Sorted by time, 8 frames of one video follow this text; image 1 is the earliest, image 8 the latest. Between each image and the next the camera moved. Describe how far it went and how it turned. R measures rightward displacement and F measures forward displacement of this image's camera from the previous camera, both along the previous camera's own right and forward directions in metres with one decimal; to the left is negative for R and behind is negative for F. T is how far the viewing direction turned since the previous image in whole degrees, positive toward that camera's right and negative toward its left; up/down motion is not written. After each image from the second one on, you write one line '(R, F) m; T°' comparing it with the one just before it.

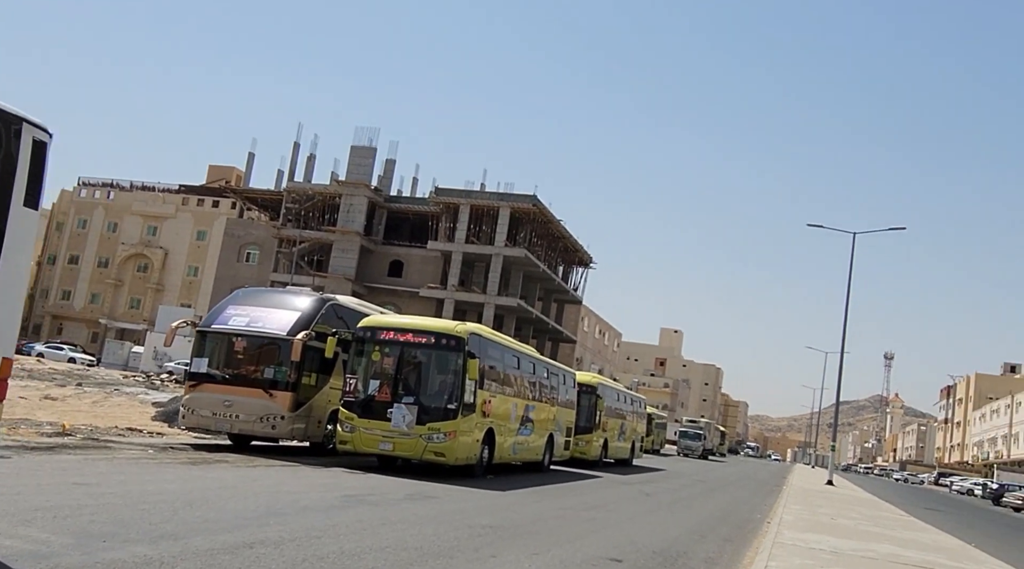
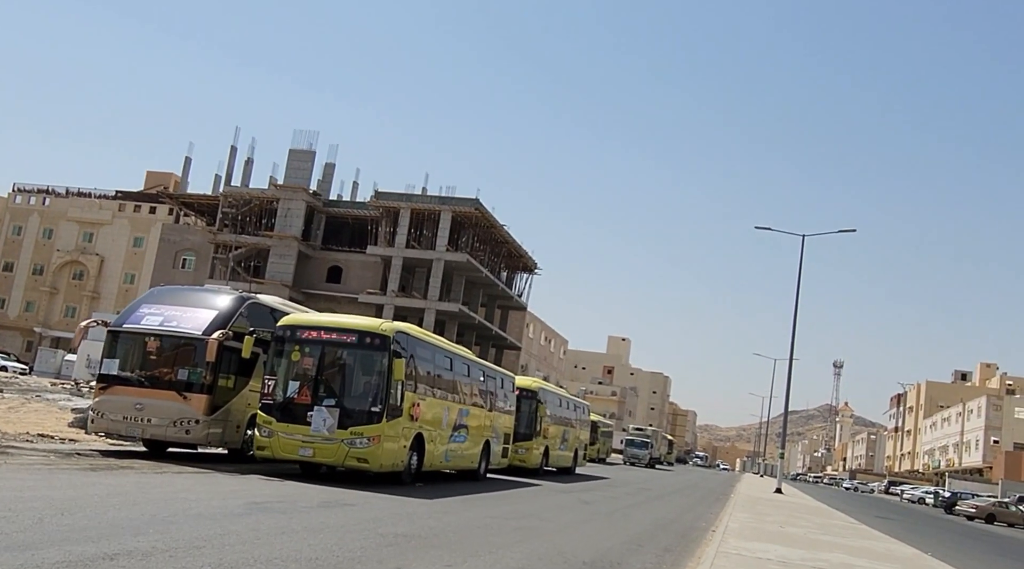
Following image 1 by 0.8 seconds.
(+0.4, +1.2) m; +3°
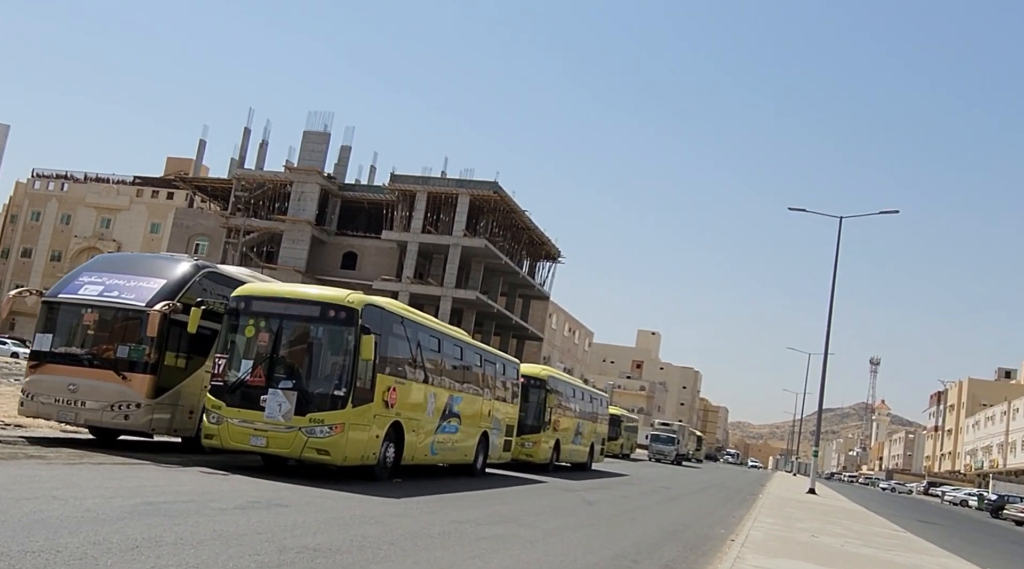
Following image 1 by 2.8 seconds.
(+0.7, +3.0) m; -2°
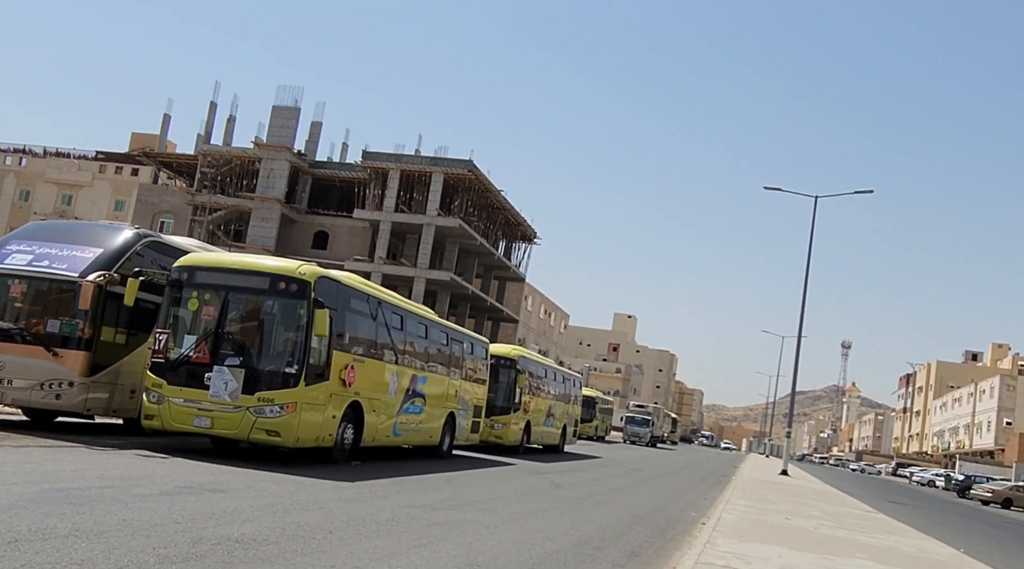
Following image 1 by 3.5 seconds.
(+0.2, +1.1) m; +1°
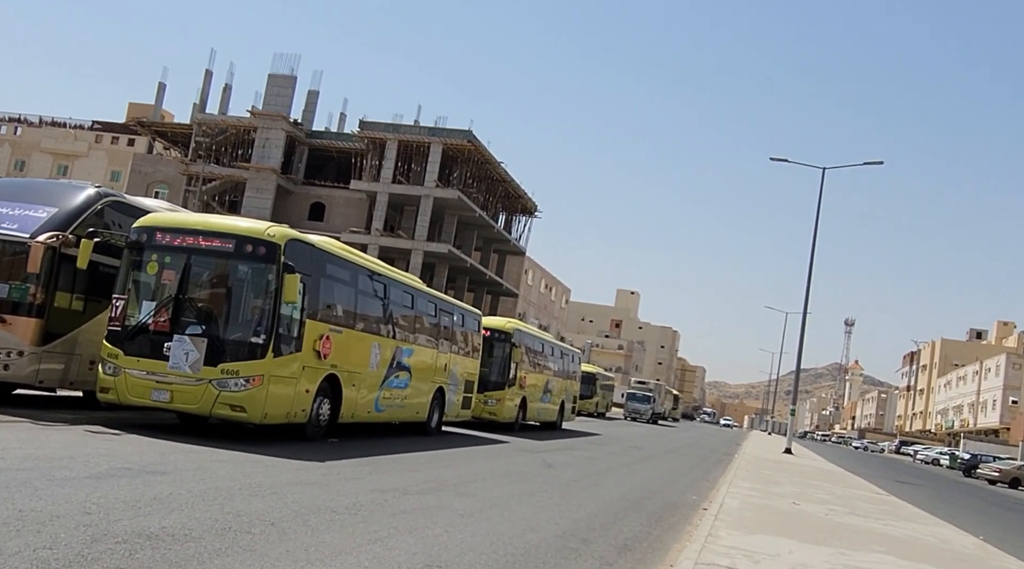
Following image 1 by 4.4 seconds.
(+0.2, +1.4) m; 0°
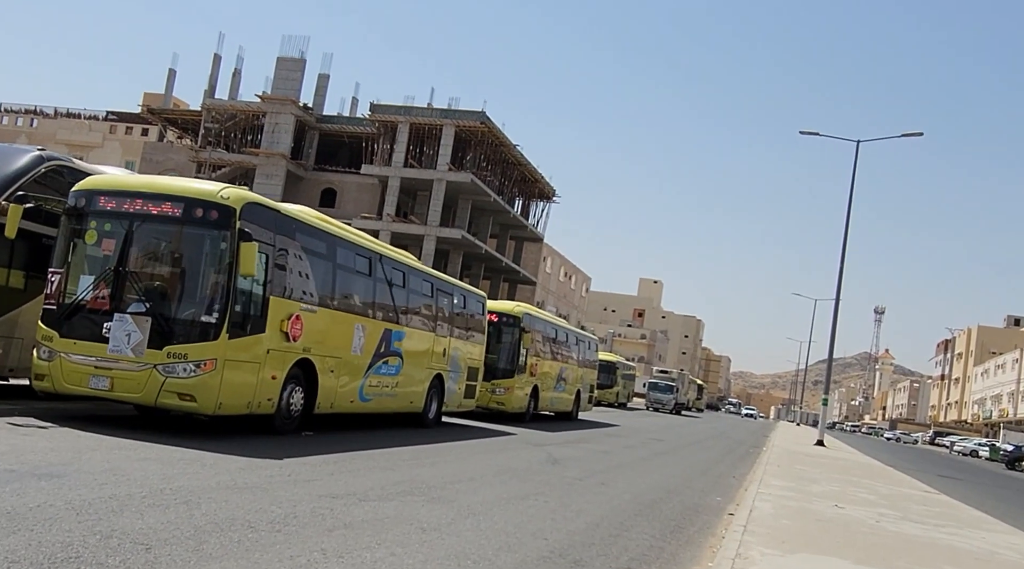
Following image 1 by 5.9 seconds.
(+0.4, +2.2) m; -1°
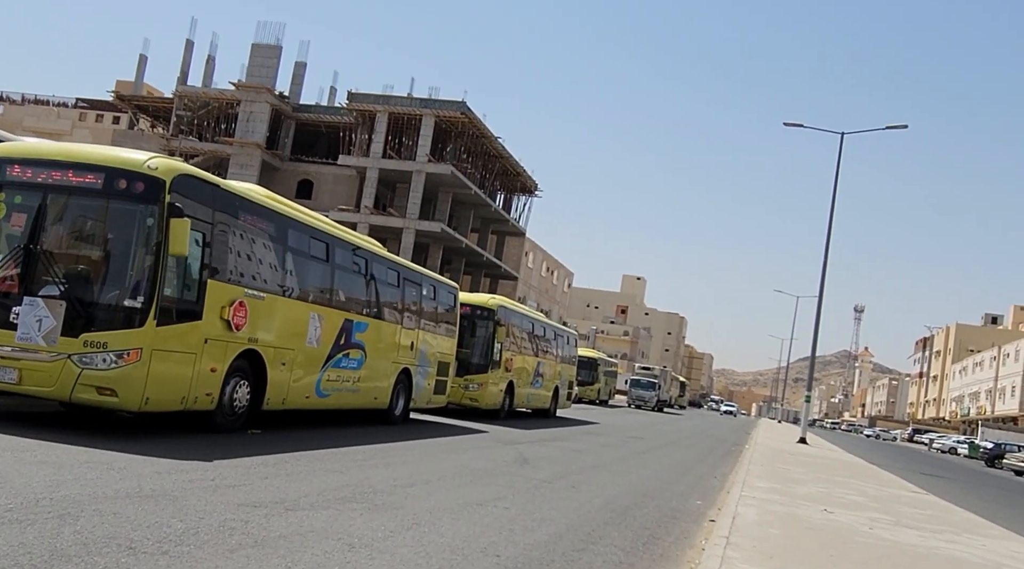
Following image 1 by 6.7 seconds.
(+0.2, +1.4) m; +1°
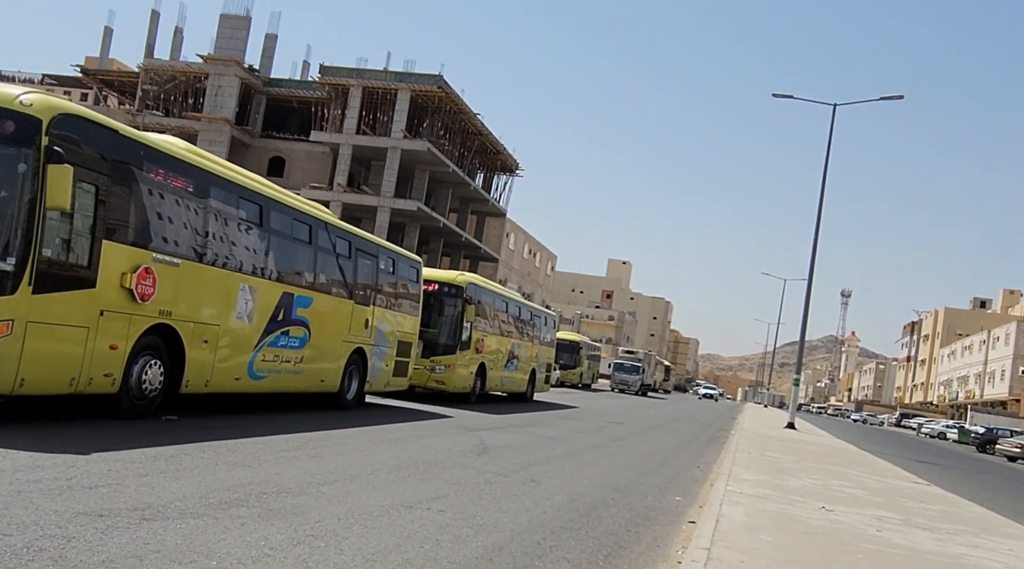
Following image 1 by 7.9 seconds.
(+0.4, +1.9) m; +1°
